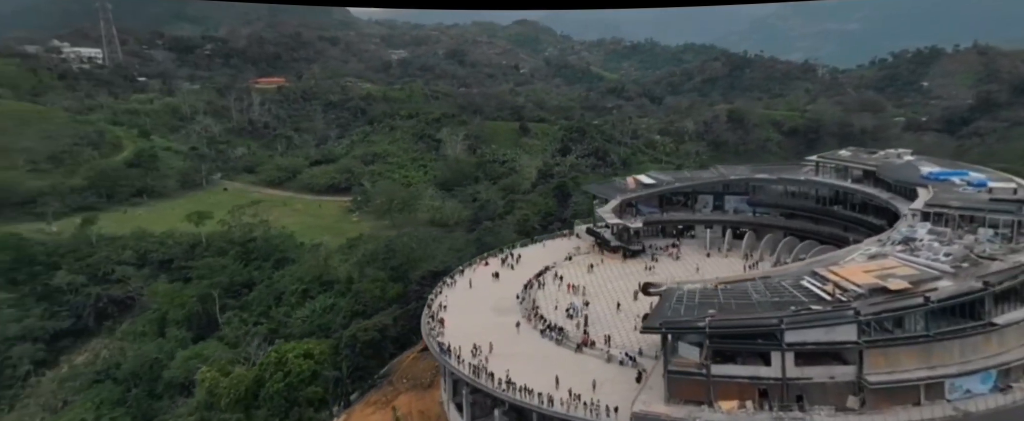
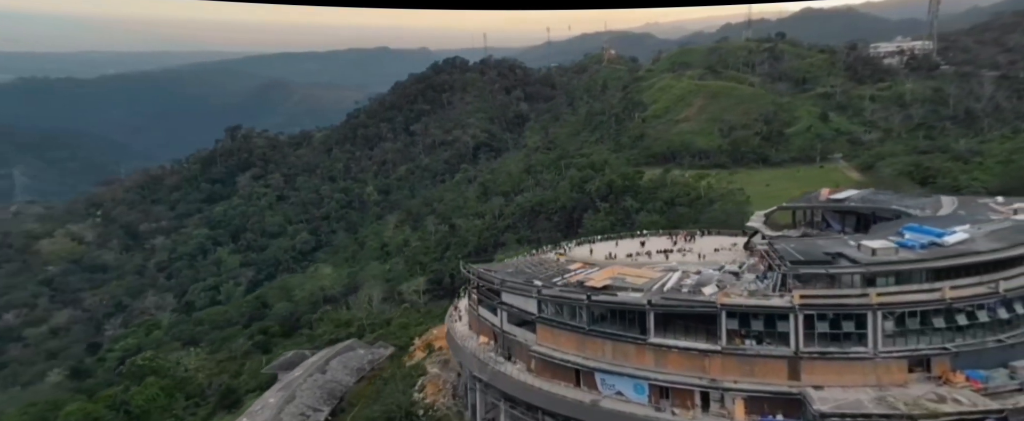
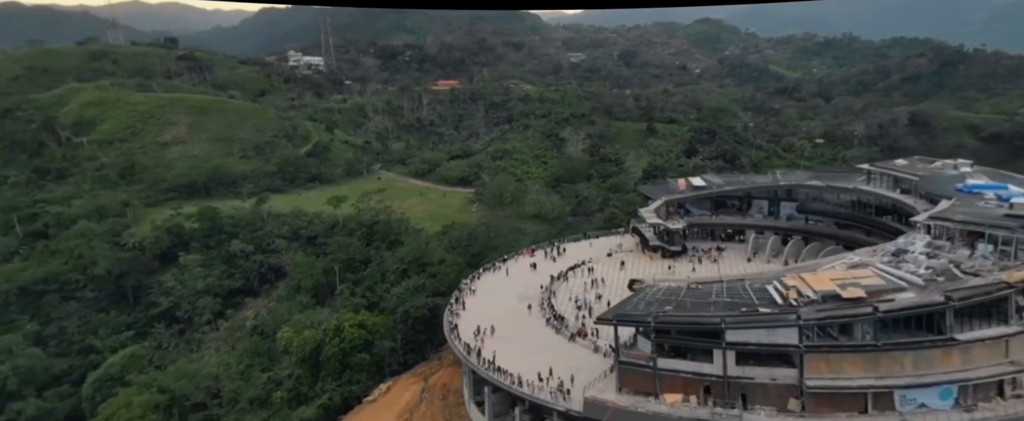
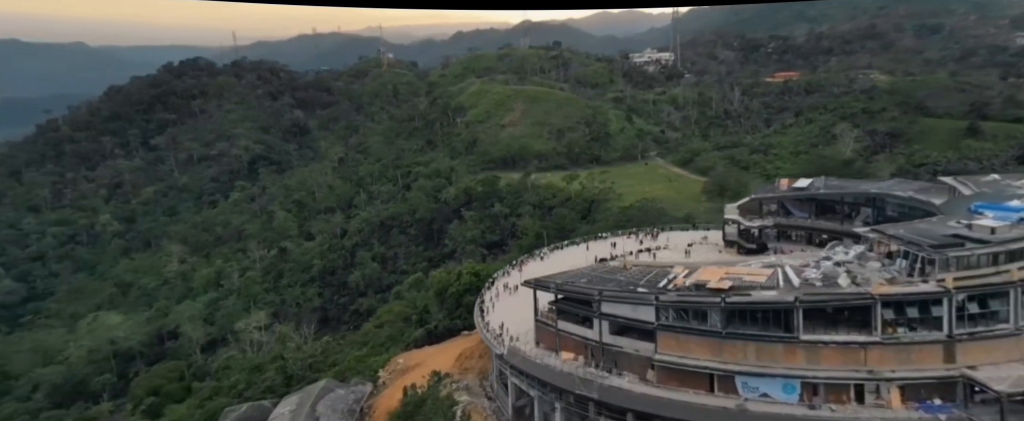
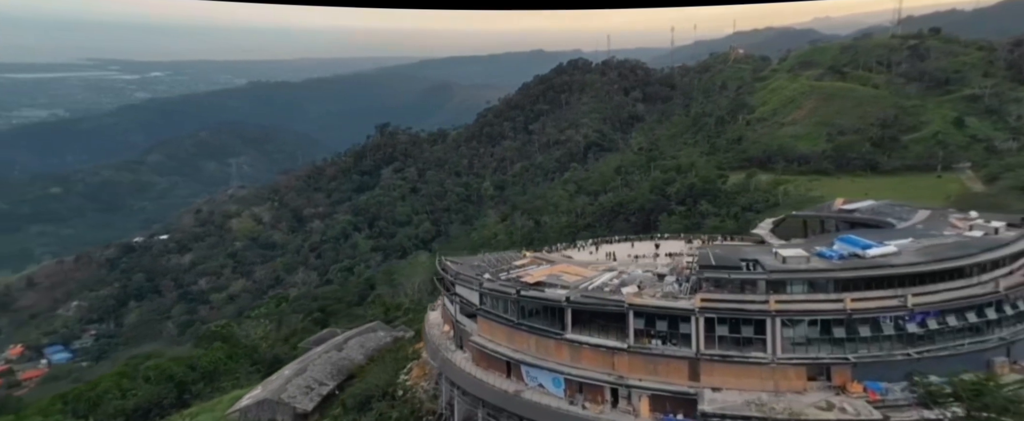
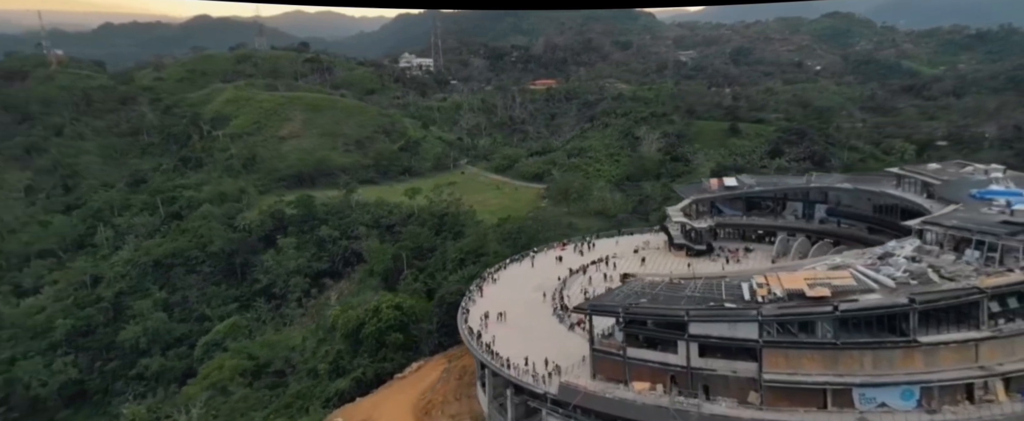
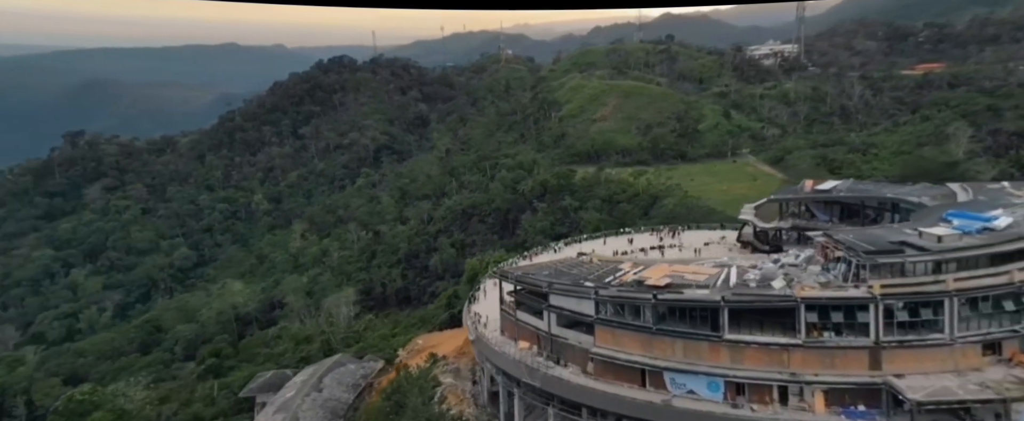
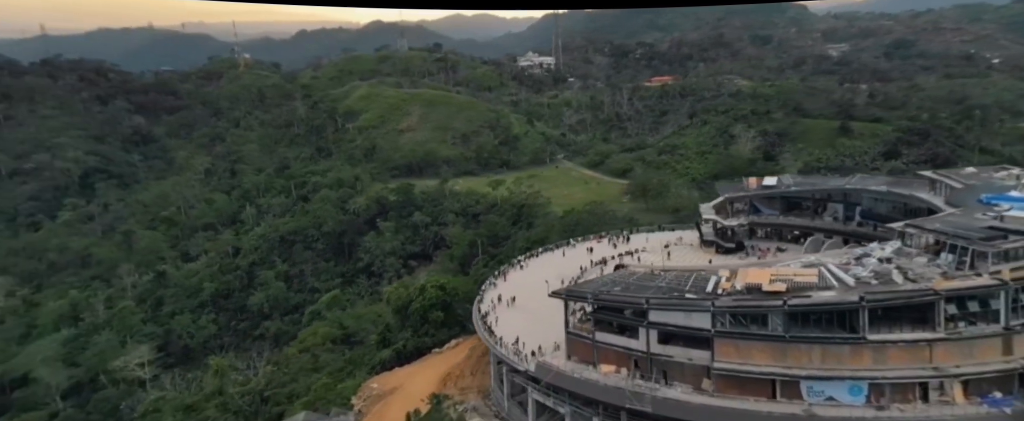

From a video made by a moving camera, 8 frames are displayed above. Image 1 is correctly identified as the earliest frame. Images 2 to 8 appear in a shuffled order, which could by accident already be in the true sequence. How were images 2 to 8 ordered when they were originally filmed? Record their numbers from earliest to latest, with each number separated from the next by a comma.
3, 6, 8, 4, 7, 2, 5
